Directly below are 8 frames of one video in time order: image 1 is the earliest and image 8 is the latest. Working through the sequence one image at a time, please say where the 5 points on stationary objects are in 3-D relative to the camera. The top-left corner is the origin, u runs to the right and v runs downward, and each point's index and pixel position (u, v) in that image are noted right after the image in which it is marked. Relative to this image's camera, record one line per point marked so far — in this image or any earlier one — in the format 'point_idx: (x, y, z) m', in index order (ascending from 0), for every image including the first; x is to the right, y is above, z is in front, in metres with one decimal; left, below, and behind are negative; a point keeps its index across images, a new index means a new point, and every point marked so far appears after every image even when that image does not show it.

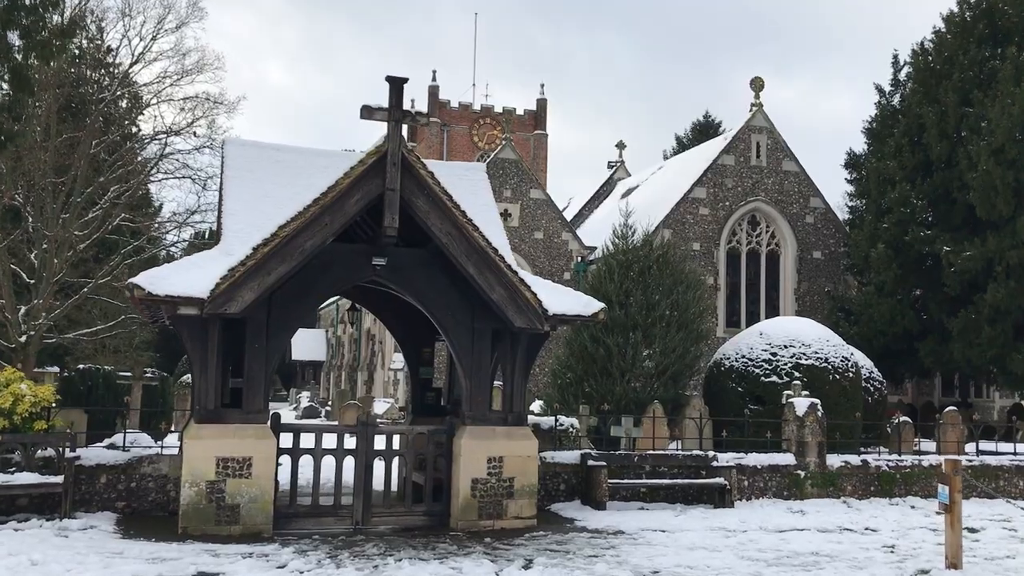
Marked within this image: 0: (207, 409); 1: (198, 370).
0: (-3.2, -1.3, +9.8) m
1: (-3.3, -0.8, +9.9) m
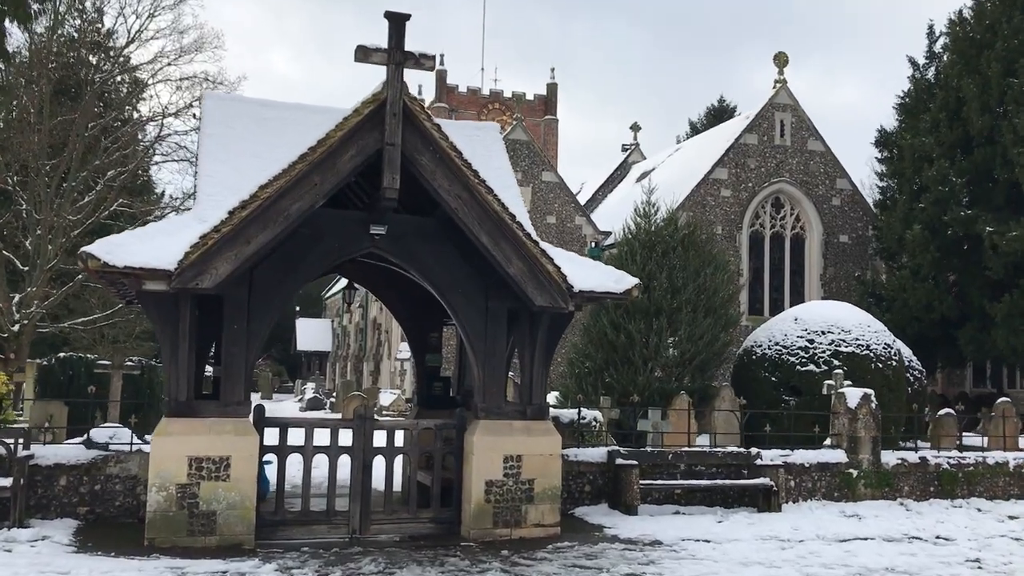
0: (-3.0, -1.0, +8.4) m
1: (-3.1, -0.6, +8.5) m
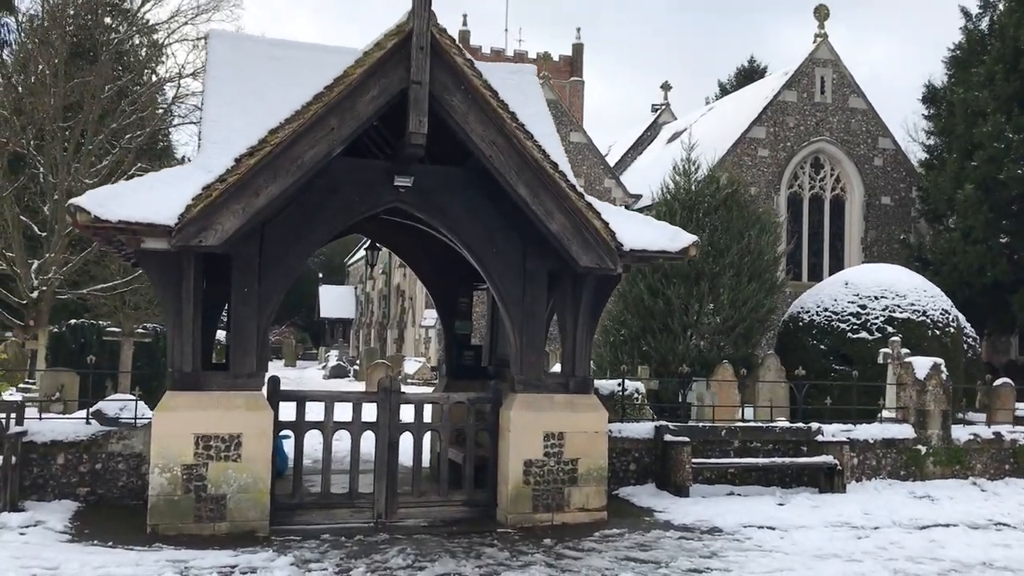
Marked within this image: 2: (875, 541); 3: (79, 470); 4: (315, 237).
0: (-2.6, -0.7, +7.6) m
1: (-2.7, -0.3, +7.6) m
2: (+3.0, -2.1, +7.7) m
3: (-3.9, -1.6, +8.5) m
4: (-1.7, +0.4, +7.9) m
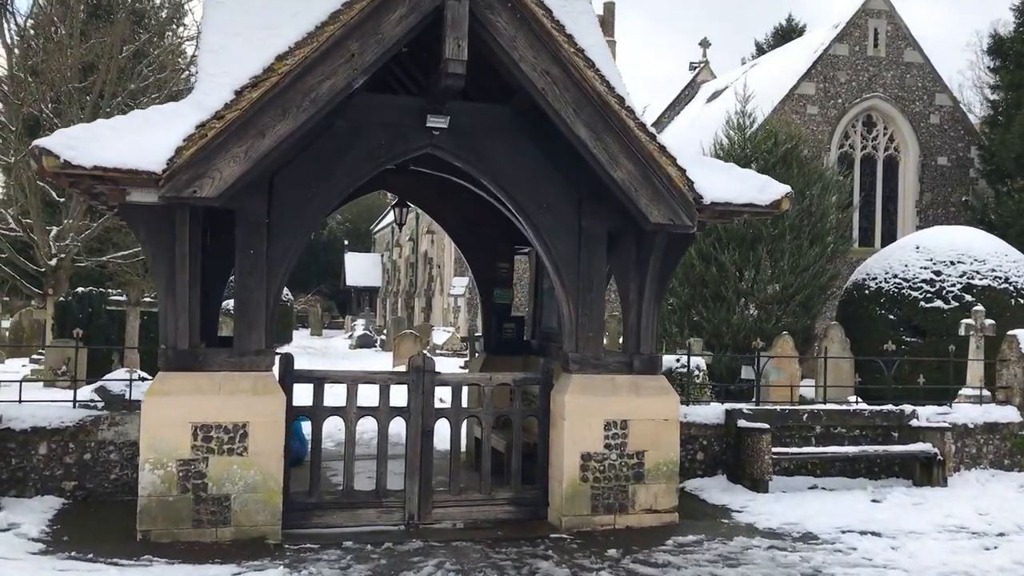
0: (-2.2, -0.4, +6.4) m
1: (-2.4, 0.0, +6.4) m
2: (+3.3, -1.8, +6.4) m
3: (-3.5, -1.3, +7.3) m
4: (-1.3, +0.7, +6.7) m
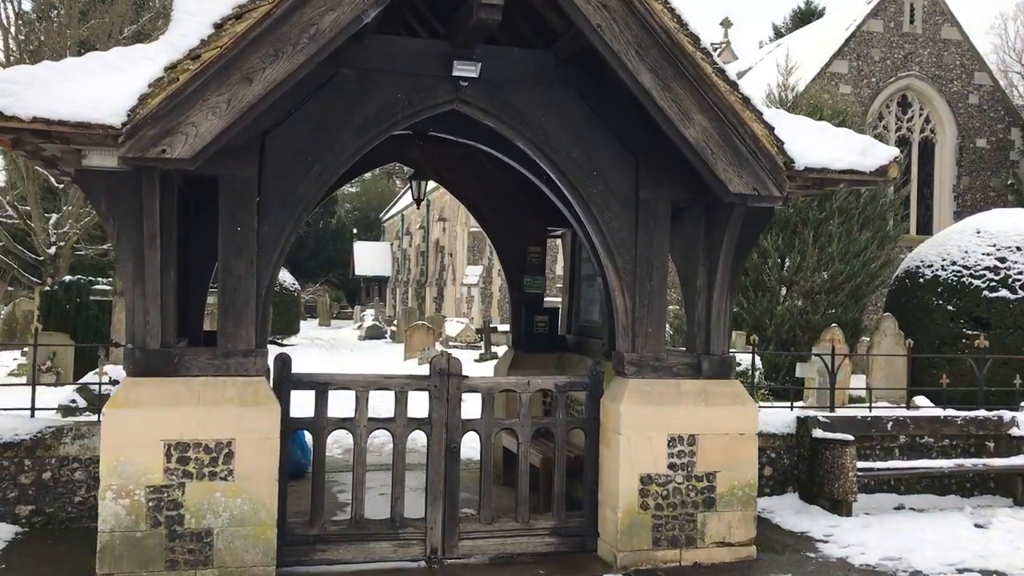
0: (-2.0, -0.3, +5.2) m
1: (-2.1, +0.1, +5.2) m
2: (+3.6, -1.7, +5.1) m
3: (-3.2, -1.3, +6.1) m
4: (-1.0, +0.8, +5.4) m
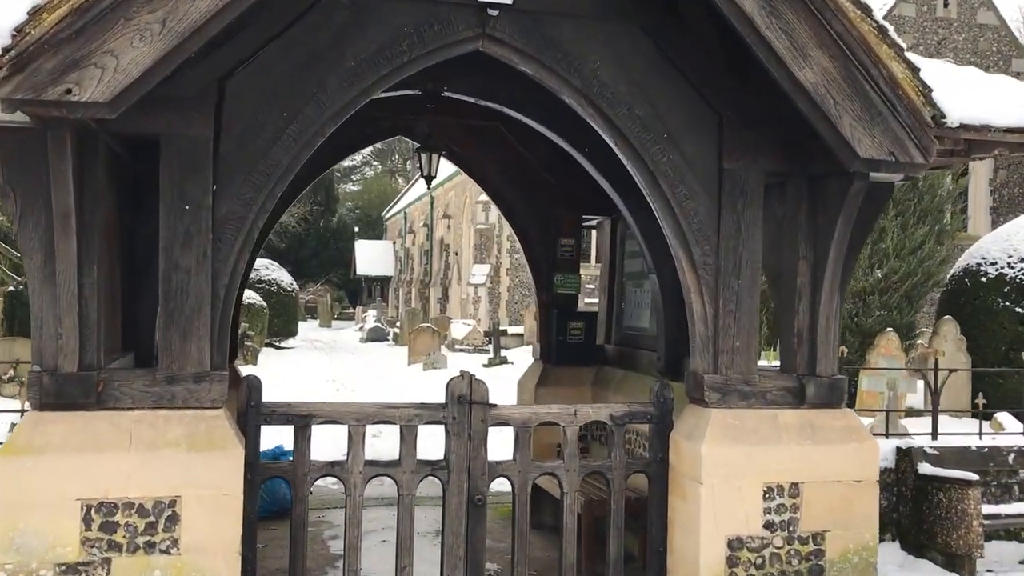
0: (-1.8, -0.3, +3.7) m
1: (-1.9, +0.1, +3.8) m
2: (+3.8, -1.7, +3.7) m
3: (-3.0, -1.3, +4.7) m
4: (-0.8, +0.8, +4.0) m
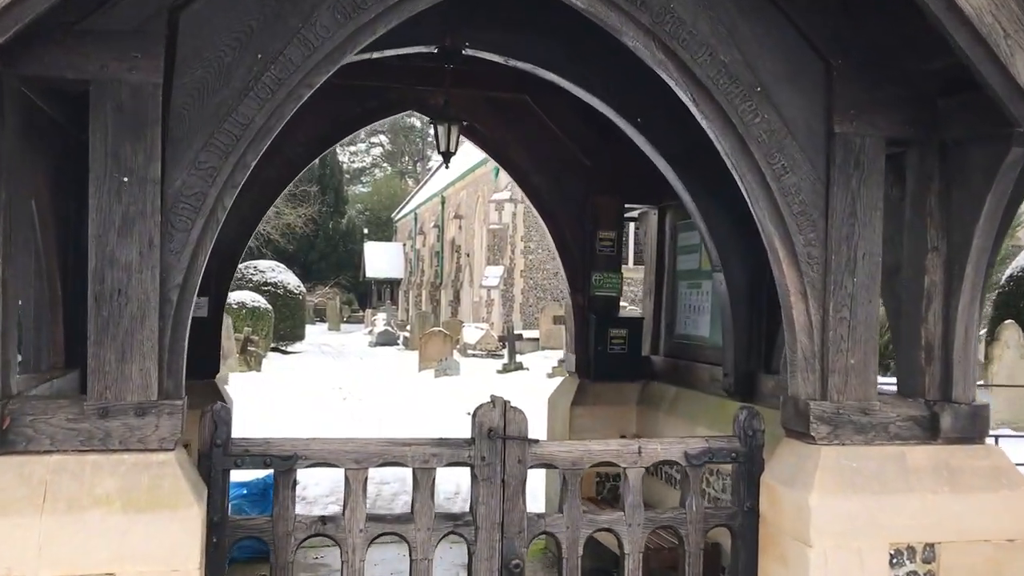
0: (-1.6, -0.3, +2.7) m
1: (-1.7, +0.1, +2.8) m
2: (+4.0, -1.7, +2.6) m
3: (-2.8, -1.3, +3.7) m
4: (-0.6, +0.8, +3.0) m
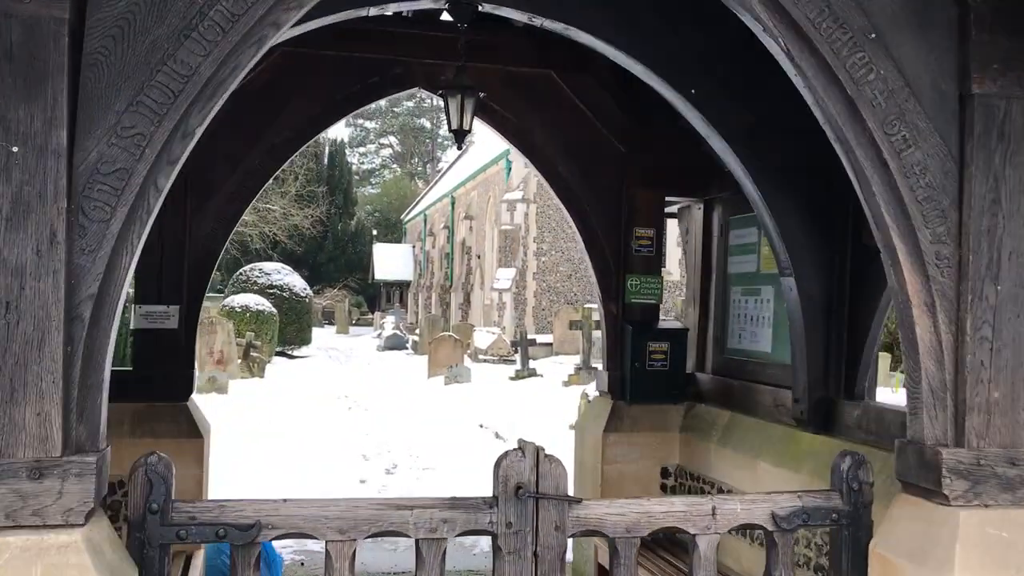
0: (-1.5, -0.4, +1.9) m
1: (-1.6, 0.0, +2.0) m
2: (+4.1, -1.7, +1.8) m
3: (-2.7, -1.3, +2.9) m
4: (-0.5, +0.8, +2.2) m
